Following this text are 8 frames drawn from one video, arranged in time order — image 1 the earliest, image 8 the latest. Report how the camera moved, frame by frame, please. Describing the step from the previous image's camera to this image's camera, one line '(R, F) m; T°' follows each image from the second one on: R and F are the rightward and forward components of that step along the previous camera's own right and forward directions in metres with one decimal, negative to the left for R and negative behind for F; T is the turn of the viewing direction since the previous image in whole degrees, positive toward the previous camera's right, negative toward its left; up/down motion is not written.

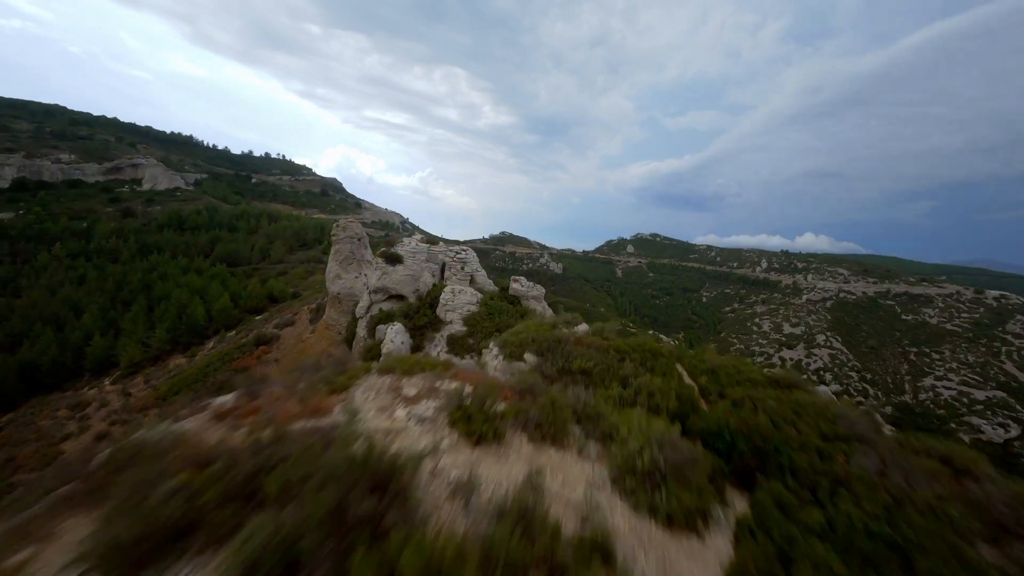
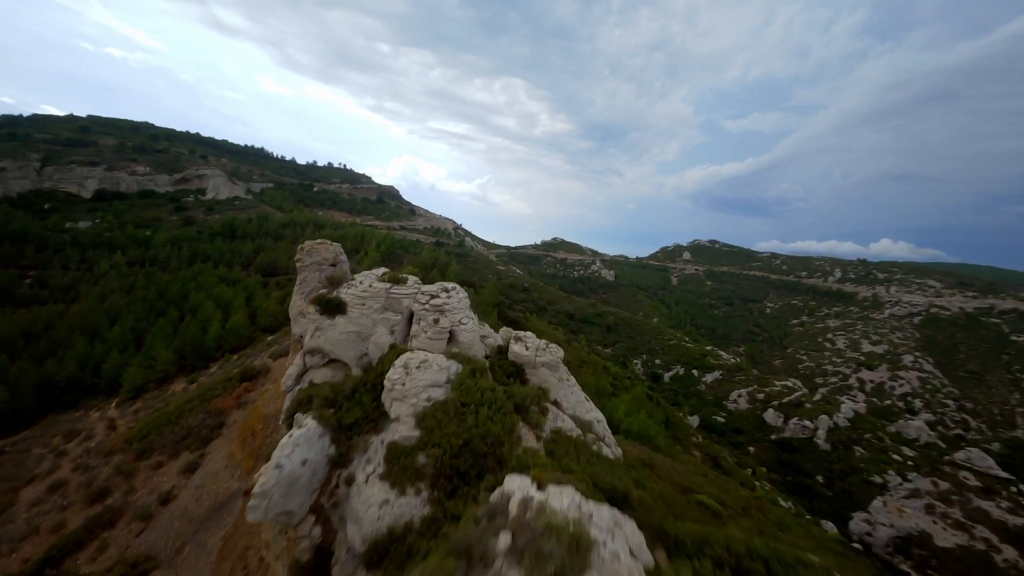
(+1.4, +6.9) m; -6°
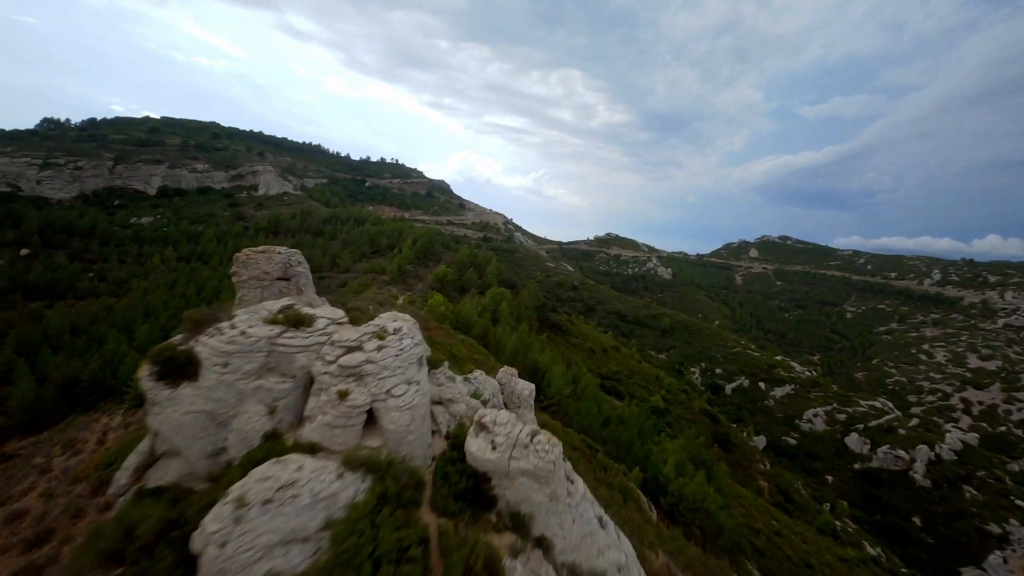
(+1.6, +6.0) m; -6°
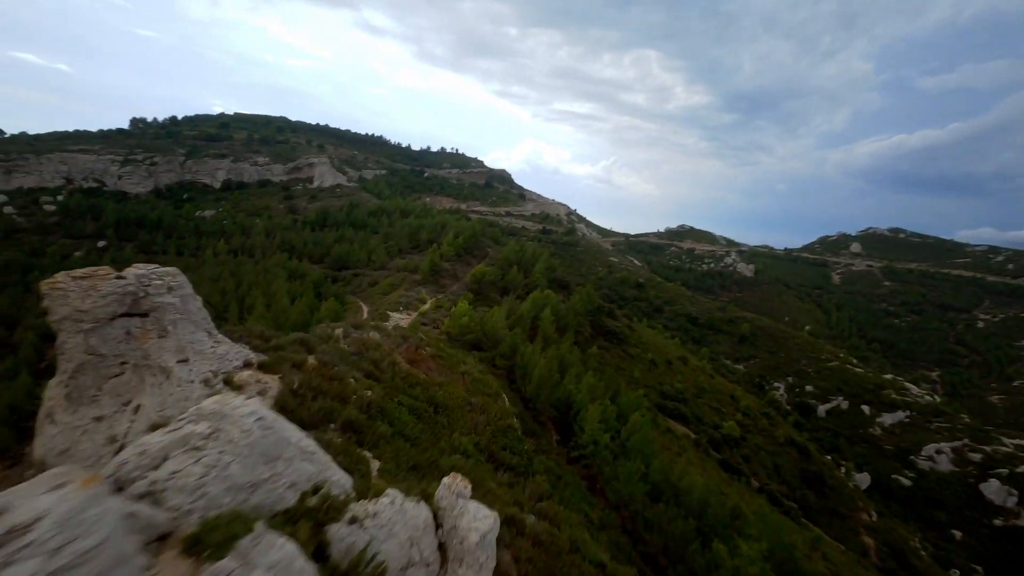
(+2.5, +7.8) m; -8°
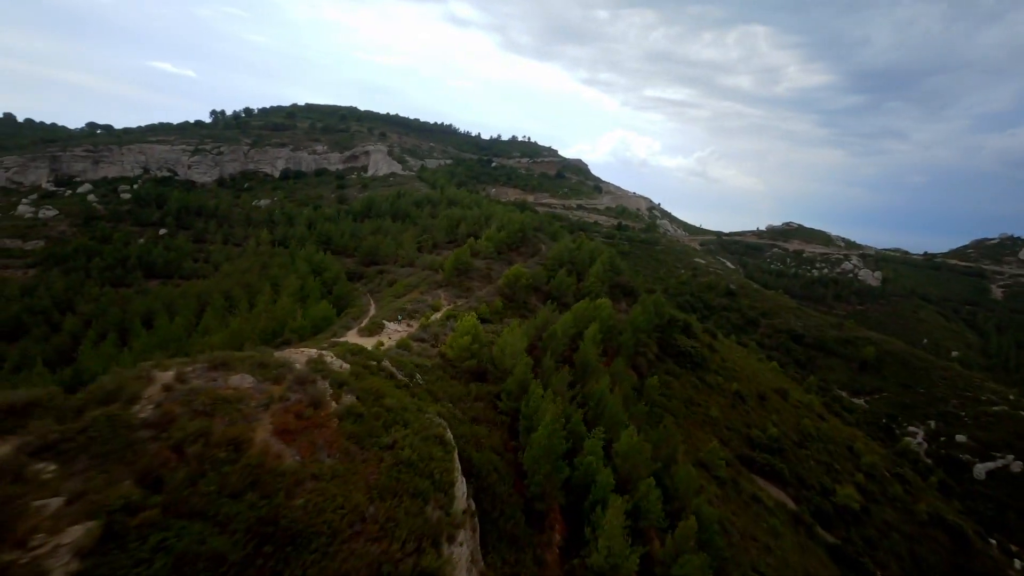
(+3.7, +10.2) m; -10°
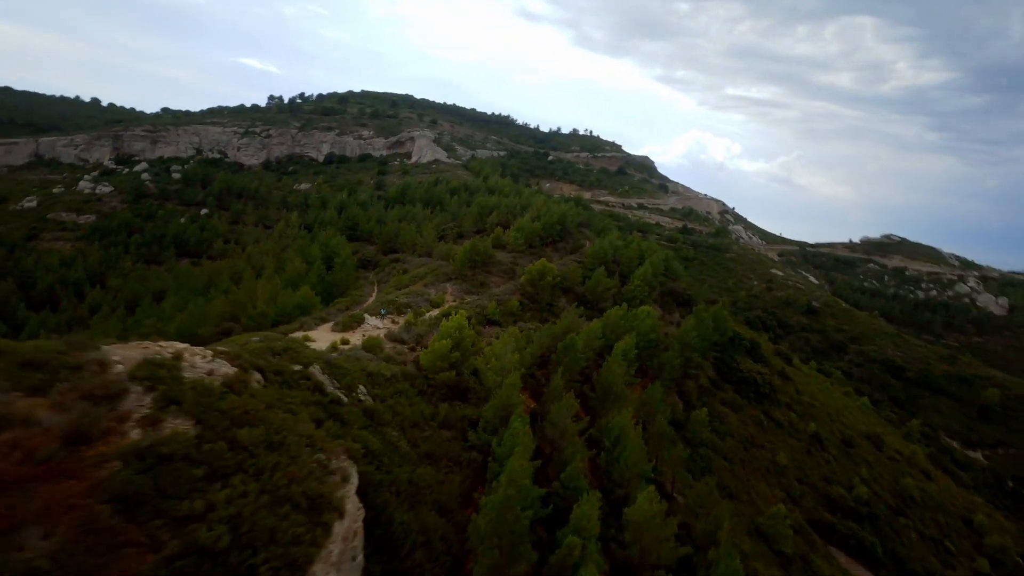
(+2.9, +6.9) m; -7°
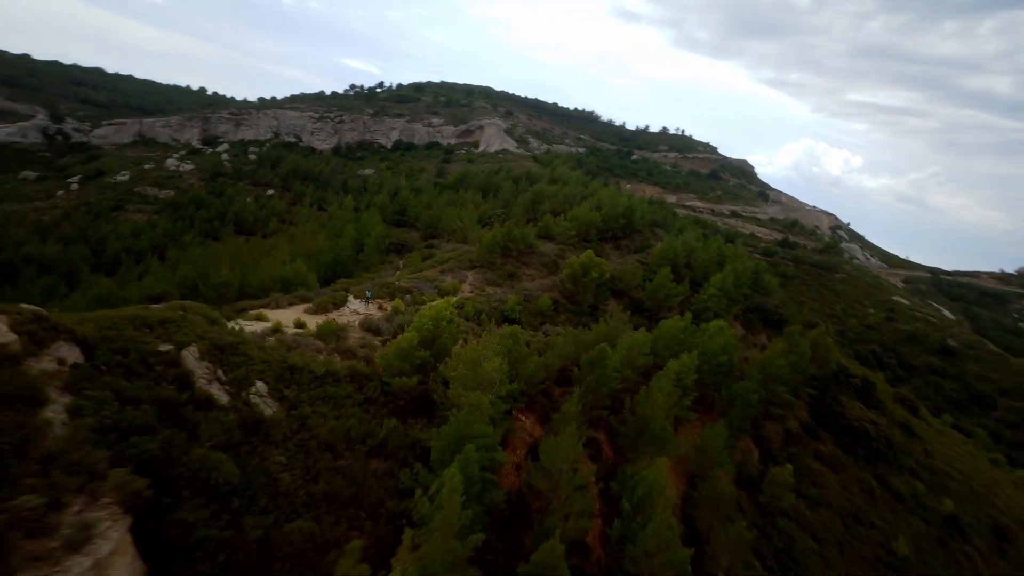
(+2.8, +6.5) m; -10°
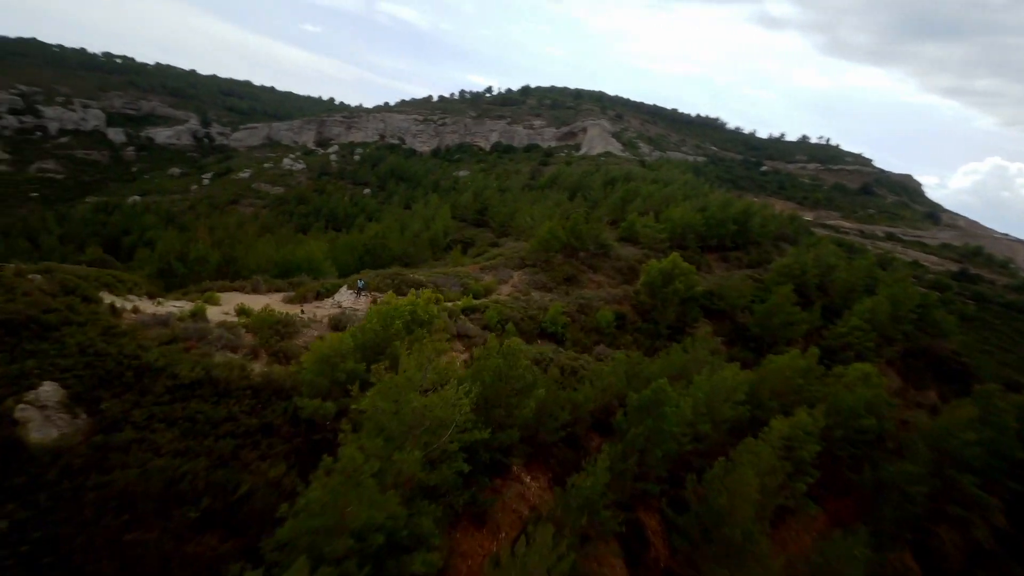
(+2.6, +6.3) m; -13°
